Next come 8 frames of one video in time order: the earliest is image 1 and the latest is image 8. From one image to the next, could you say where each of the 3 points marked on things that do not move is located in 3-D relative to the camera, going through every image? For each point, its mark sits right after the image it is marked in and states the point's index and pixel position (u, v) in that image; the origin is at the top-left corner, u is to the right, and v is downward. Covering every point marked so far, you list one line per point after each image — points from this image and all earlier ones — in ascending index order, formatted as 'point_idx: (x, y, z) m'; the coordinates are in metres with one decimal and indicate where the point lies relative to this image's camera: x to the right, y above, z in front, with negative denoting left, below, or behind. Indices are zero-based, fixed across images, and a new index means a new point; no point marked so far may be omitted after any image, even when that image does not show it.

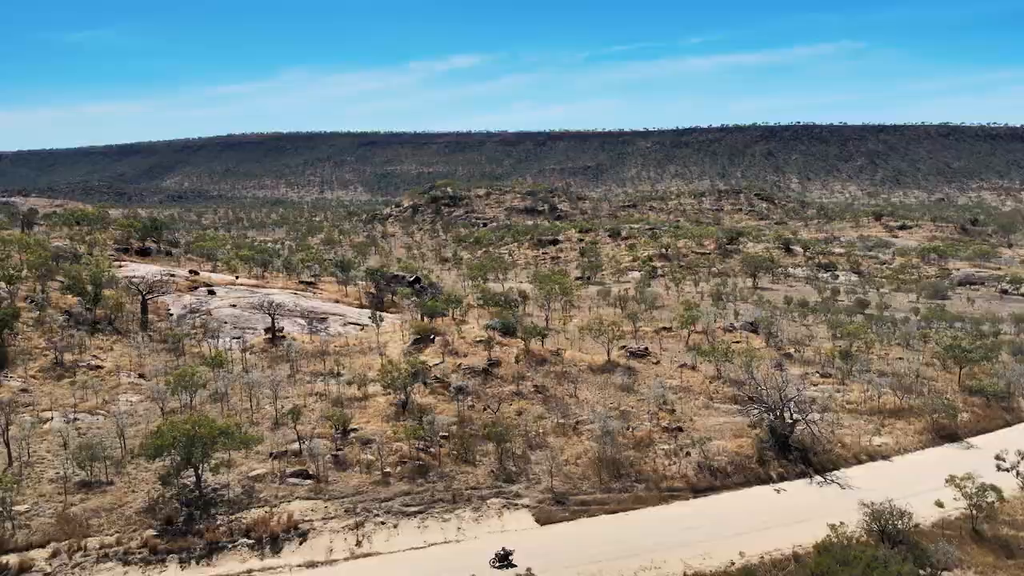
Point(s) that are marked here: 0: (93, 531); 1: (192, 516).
0: (-10.9, -6.2, +18.5) m
1: (-8.6, -6.1, +19.3) m
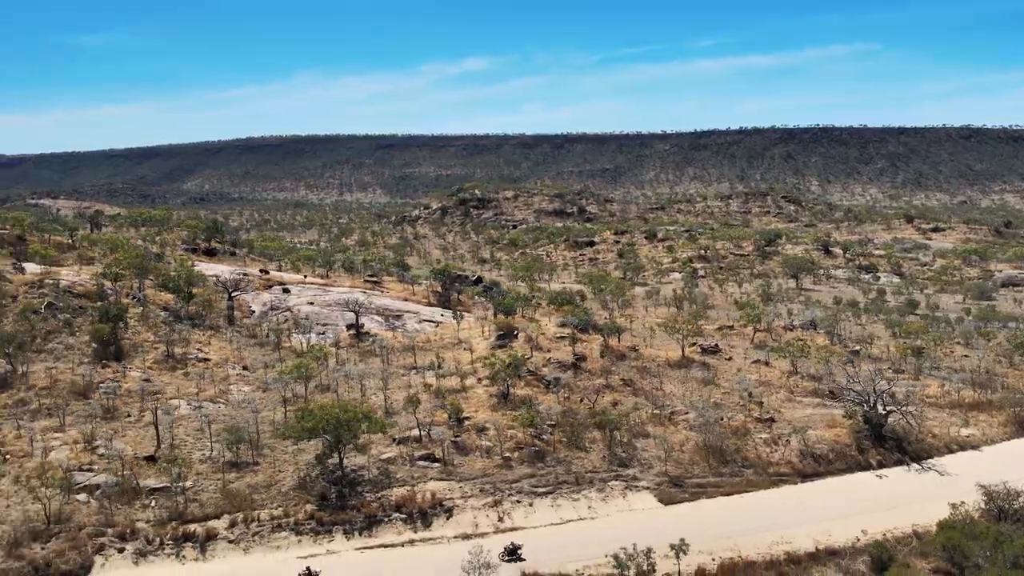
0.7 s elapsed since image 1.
0: (-7.2, -6.1, +20.1) m
1: (-4.9, -6.0, +20.9) m
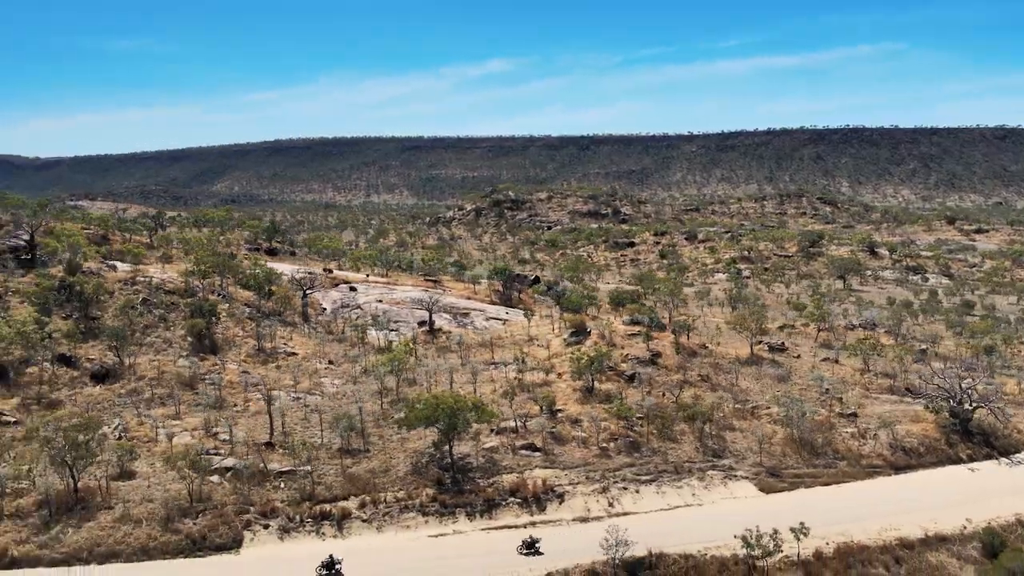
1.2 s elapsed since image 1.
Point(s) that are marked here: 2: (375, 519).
0: (-3.9, -5.9, +21.3) m
1: (-1.7, -5.8, +22.0) m
2: (-3.7, -6.4, +19.6) m
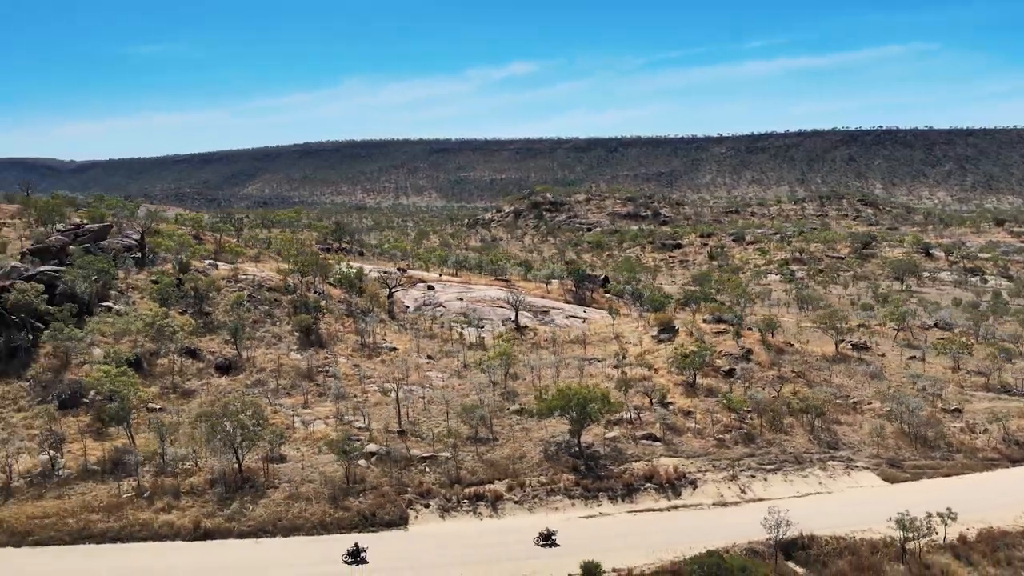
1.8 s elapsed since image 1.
0: (+0.2, -5.8, +22.5) m
1: (+2.5, -5.7, +23.1) m
2: (+0.4, -6.2, +20.8) m
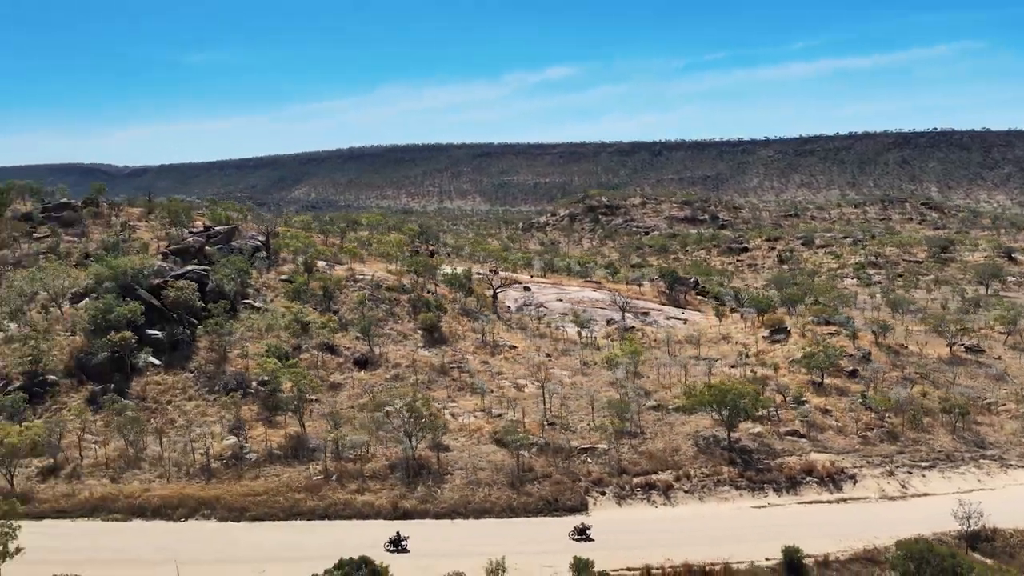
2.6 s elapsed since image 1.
0: (+5.5, -5.7, +23.3) m
1: (+7.8, -5.7, +23.8) m
2: (+5.6, -6.2, +21.6) m
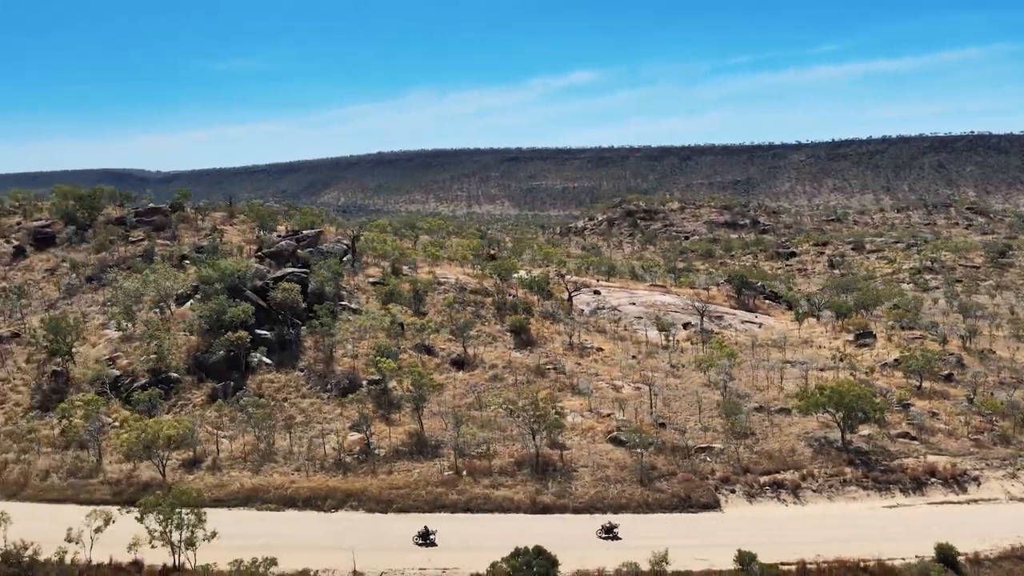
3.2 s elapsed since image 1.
0: (+9.6, -5.8, +23.7) m
1: (+11.9, -5.8, +24.1) m
2: (+9.6, -6.2, +22.0) m
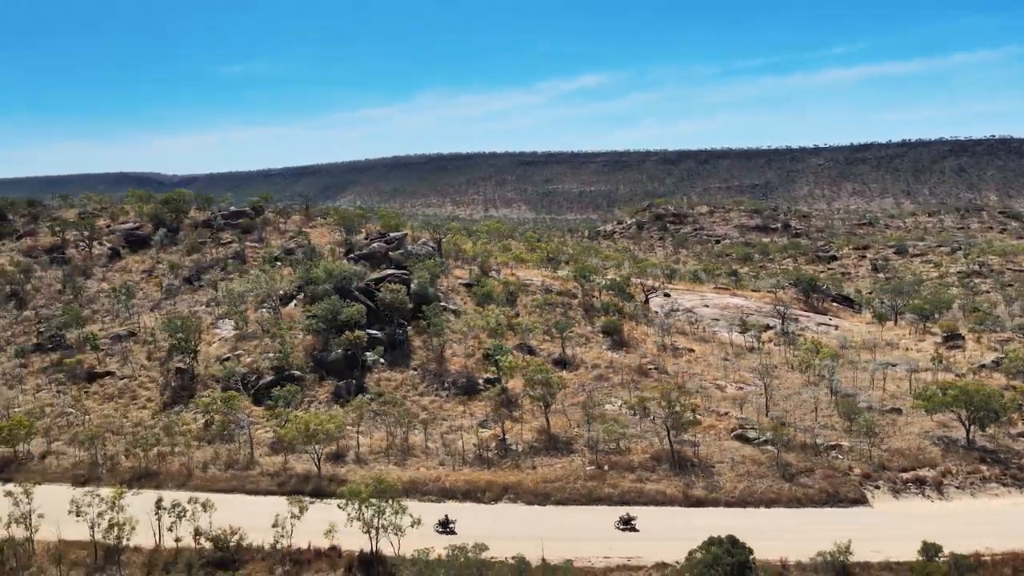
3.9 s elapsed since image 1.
0: (+14.3, -5.9, +24.2) m
1: (+16.6, -5.8, +24.6) m
2: (+14.2, -6.3, +22.5) m
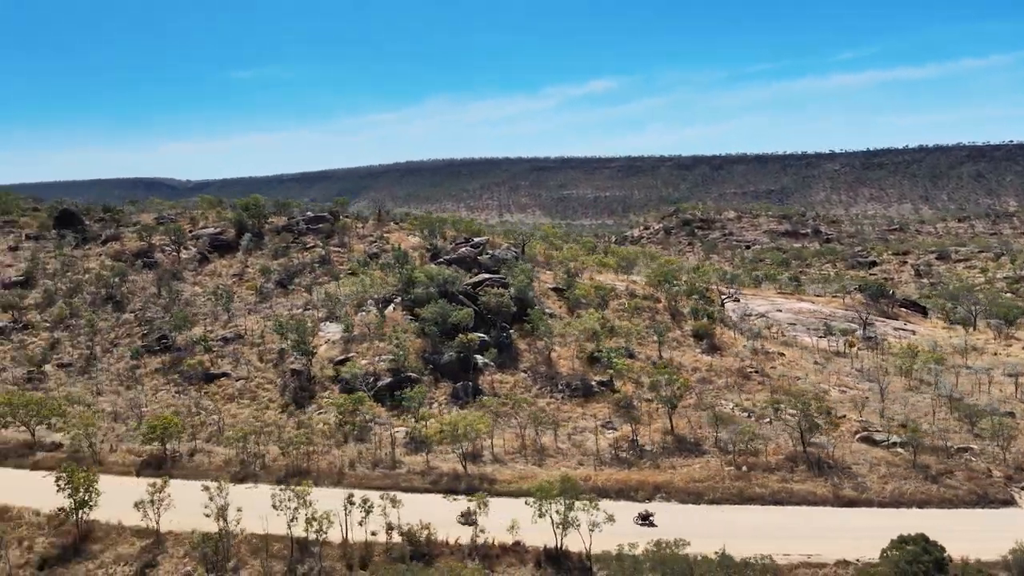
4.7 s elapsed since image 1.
0: (+19.0, -6.0, +24.4) m
1: (+21.4, -6.0, +24.8) m
2: (+19.0, -6.4, +22.7) m
